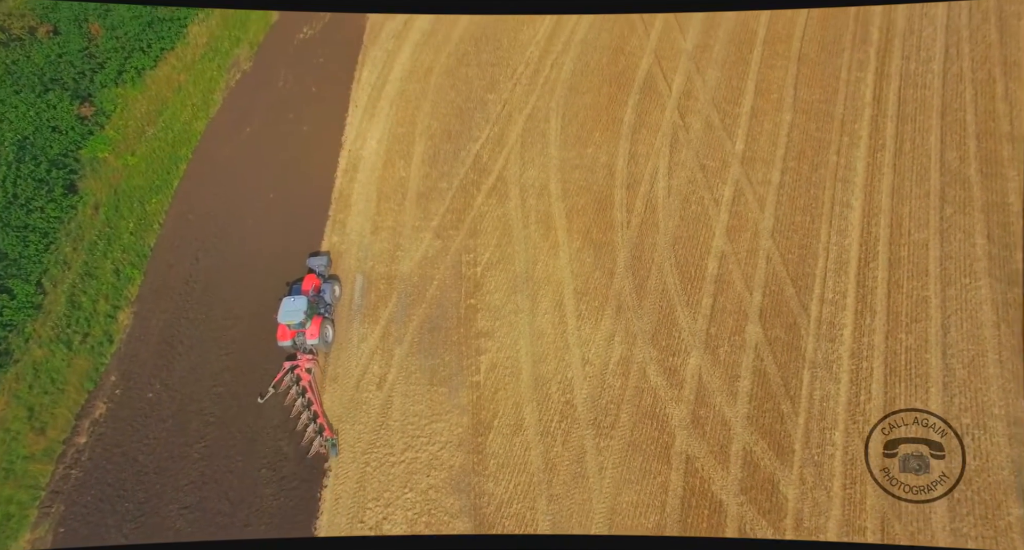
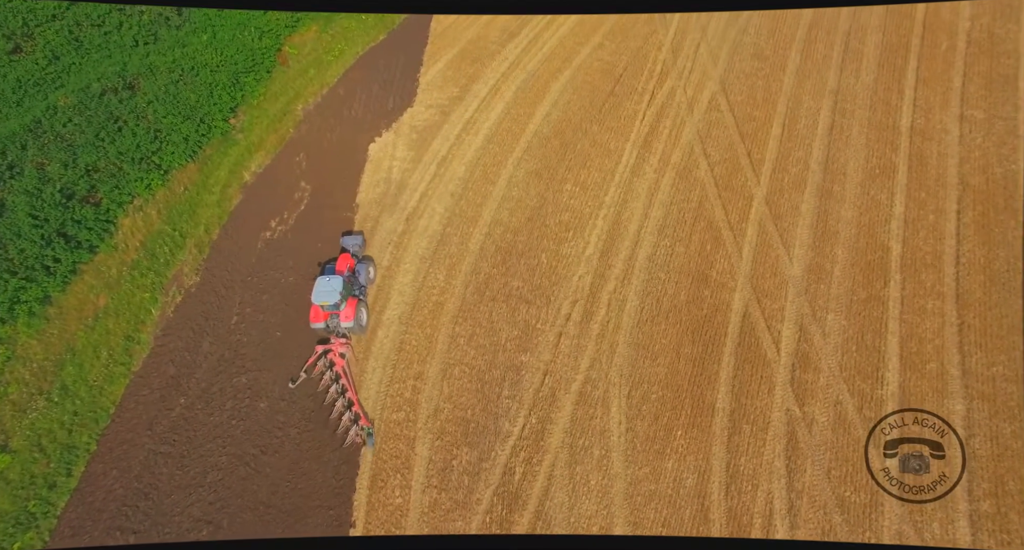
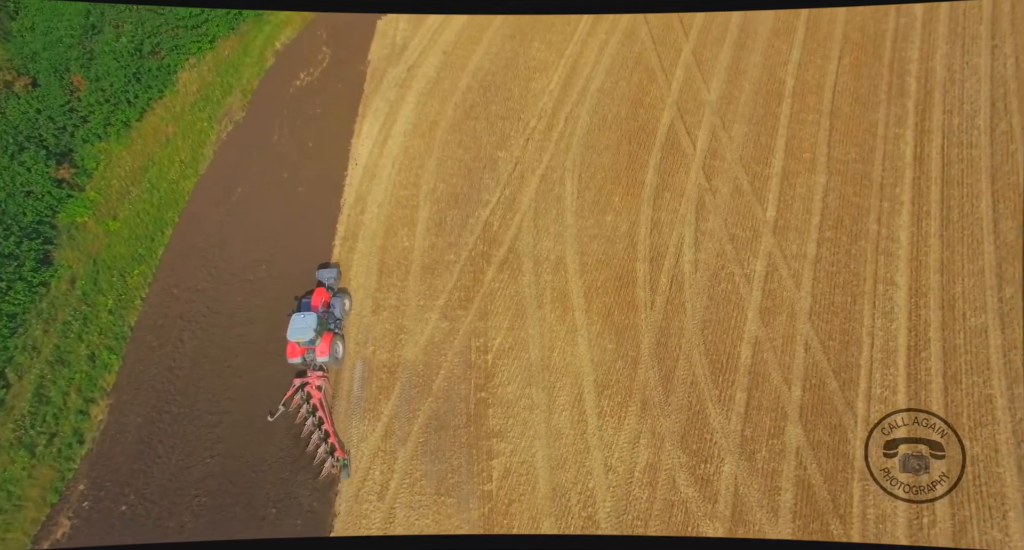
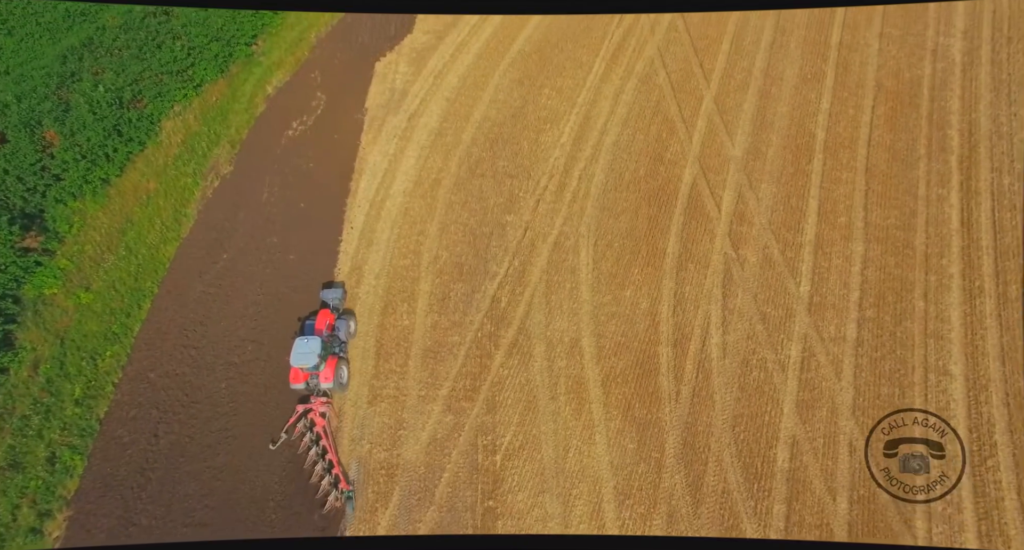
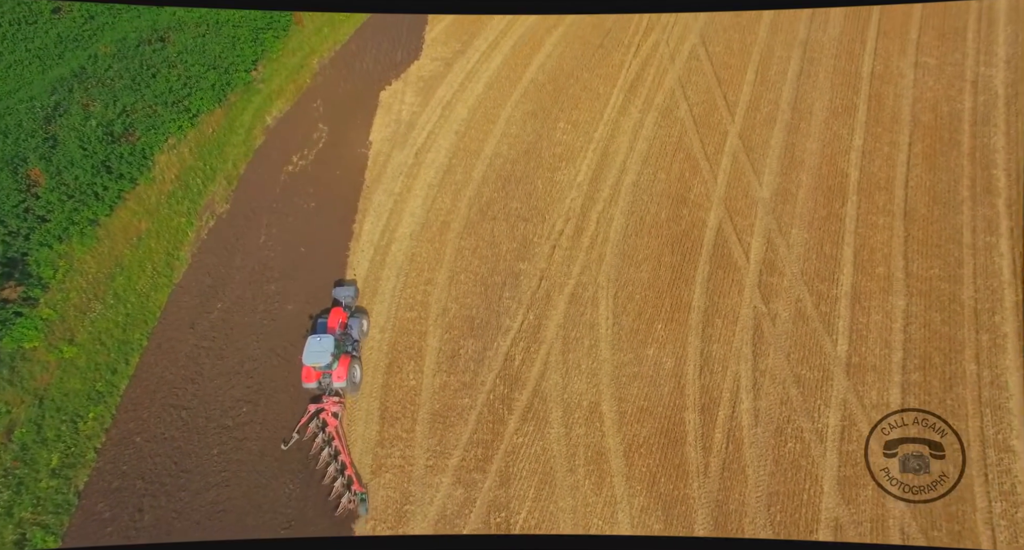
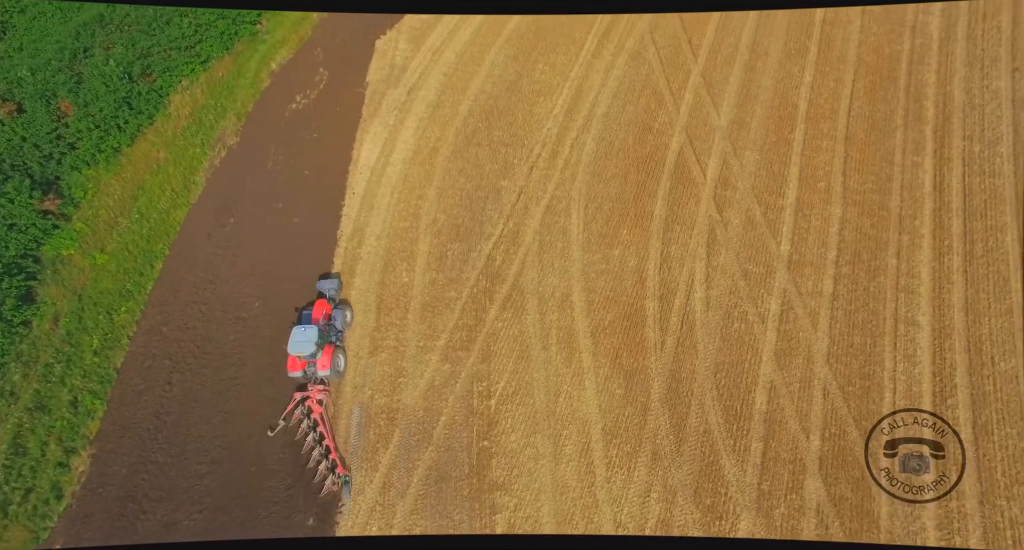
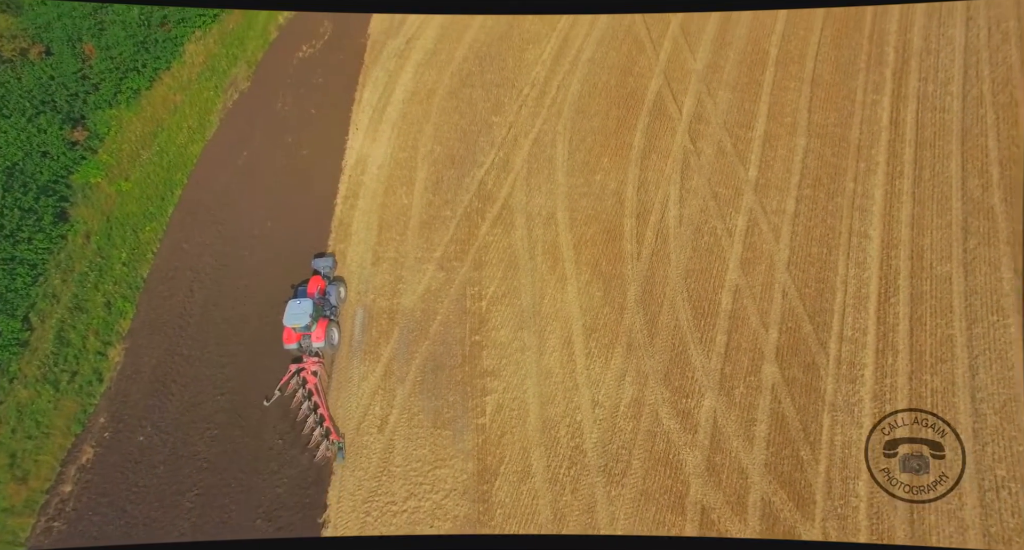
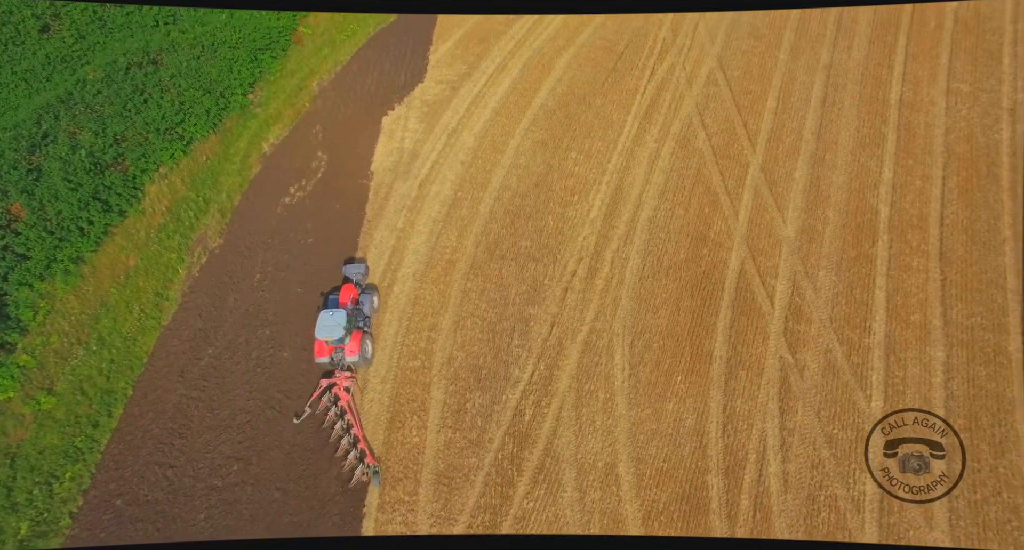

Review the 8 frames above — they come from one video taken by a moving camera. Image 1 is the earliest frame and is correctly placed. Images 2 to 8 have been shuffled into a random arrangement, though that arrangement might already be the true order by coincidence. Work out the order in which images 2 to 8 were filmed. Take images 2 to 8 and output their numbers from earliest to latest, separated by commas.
7, 3, 6, 4, 5, 8, 2
